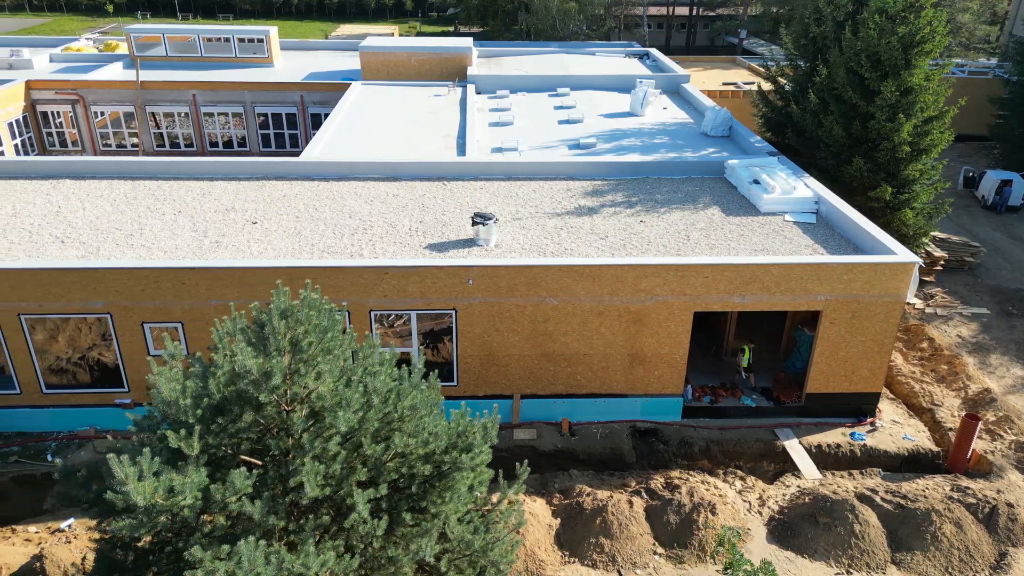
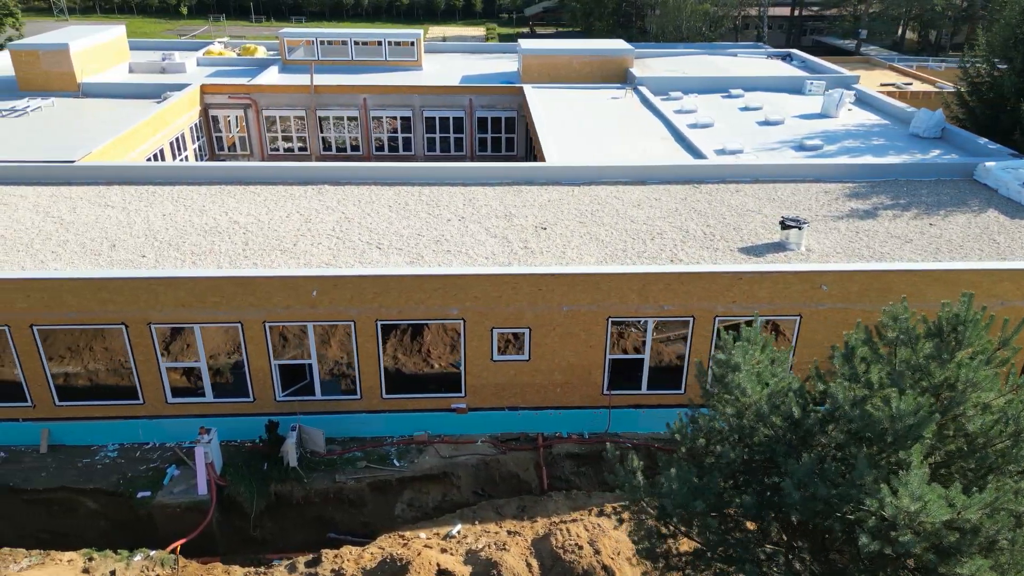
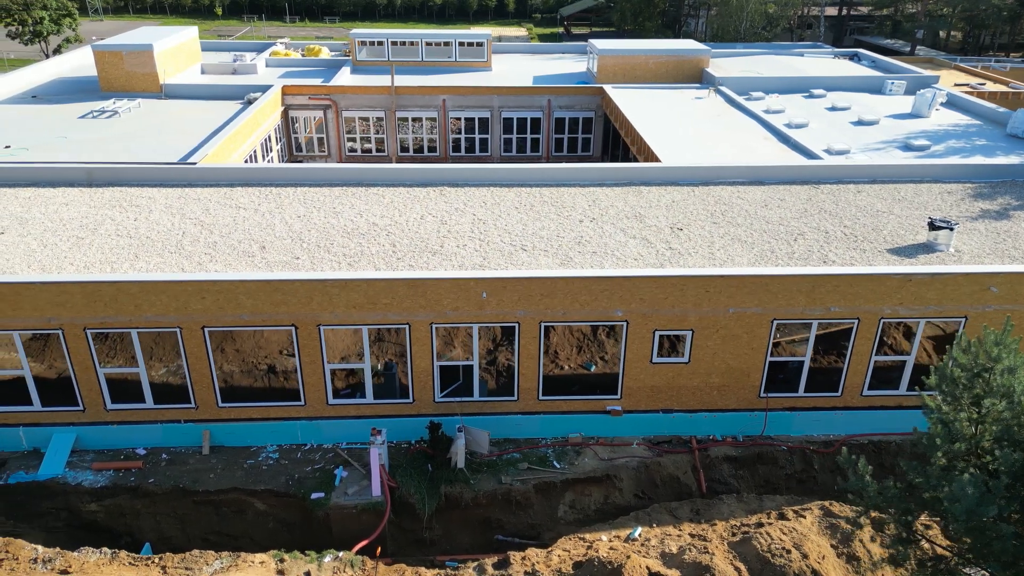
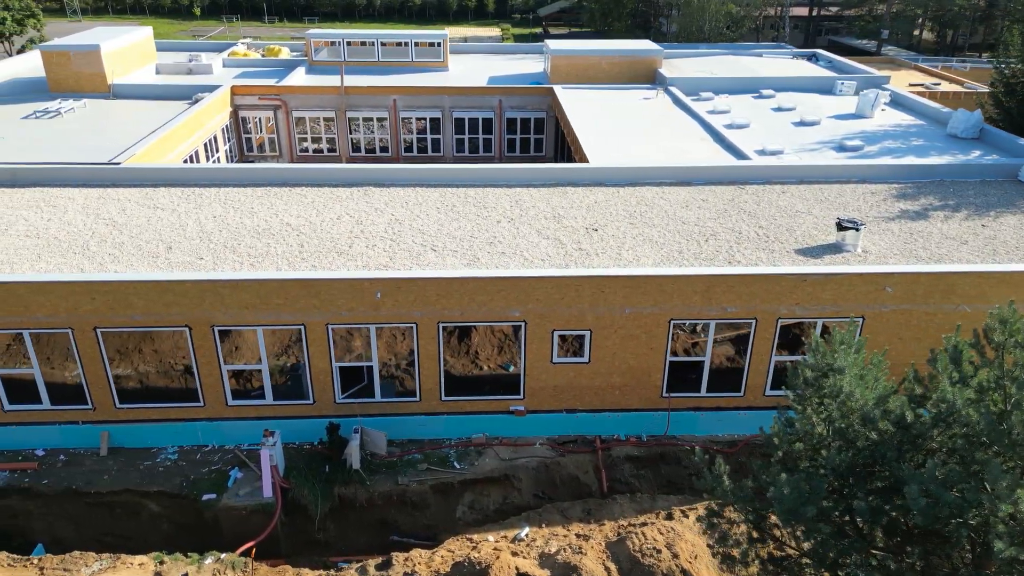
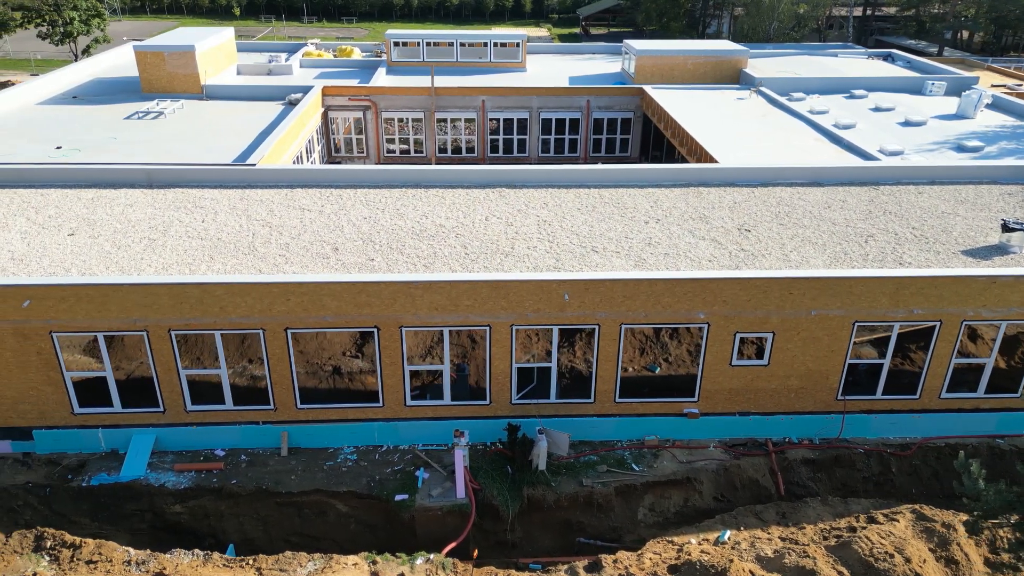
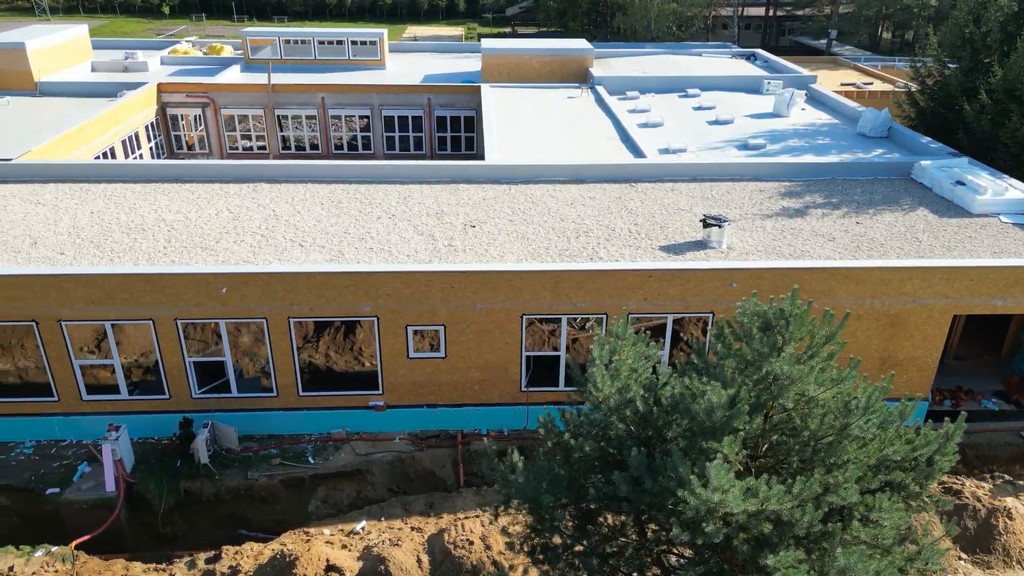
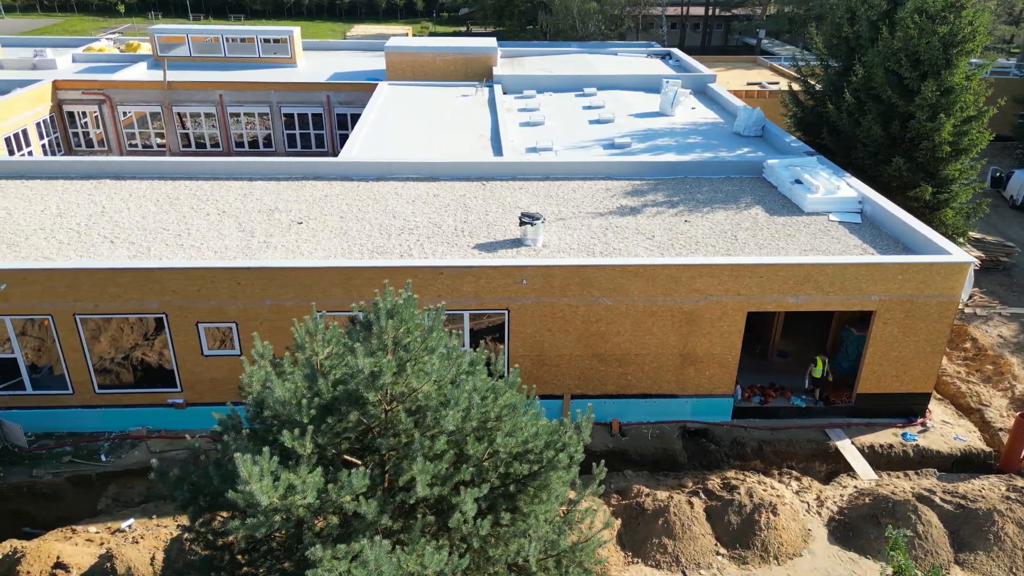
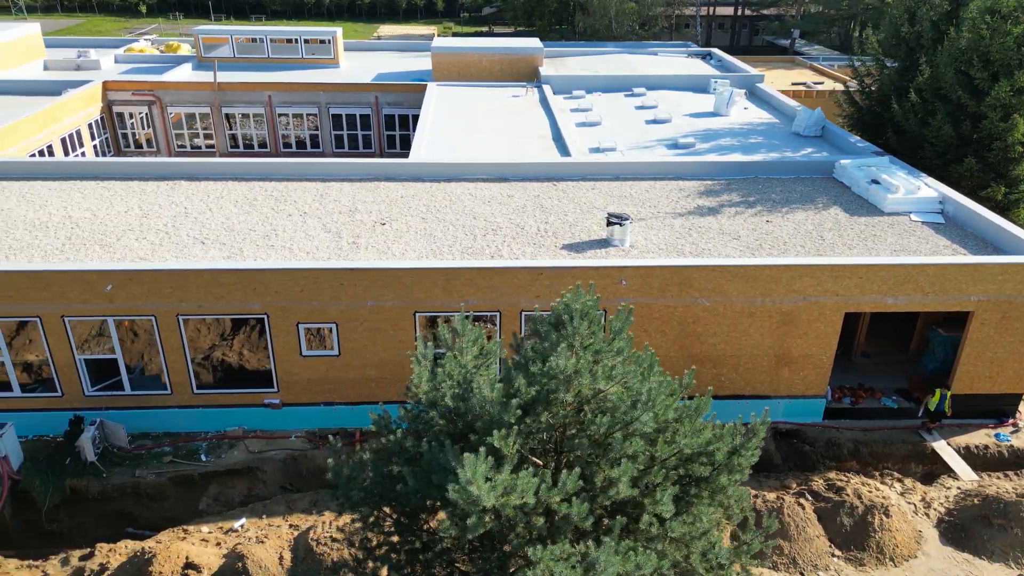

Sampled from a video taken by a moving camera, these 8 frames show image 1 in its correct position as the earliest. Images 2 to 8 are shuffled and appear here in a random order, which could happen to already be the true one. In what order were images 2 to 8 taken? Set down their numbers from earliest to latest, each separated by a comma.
7, 8, 6, 2, 4, 3, 5
